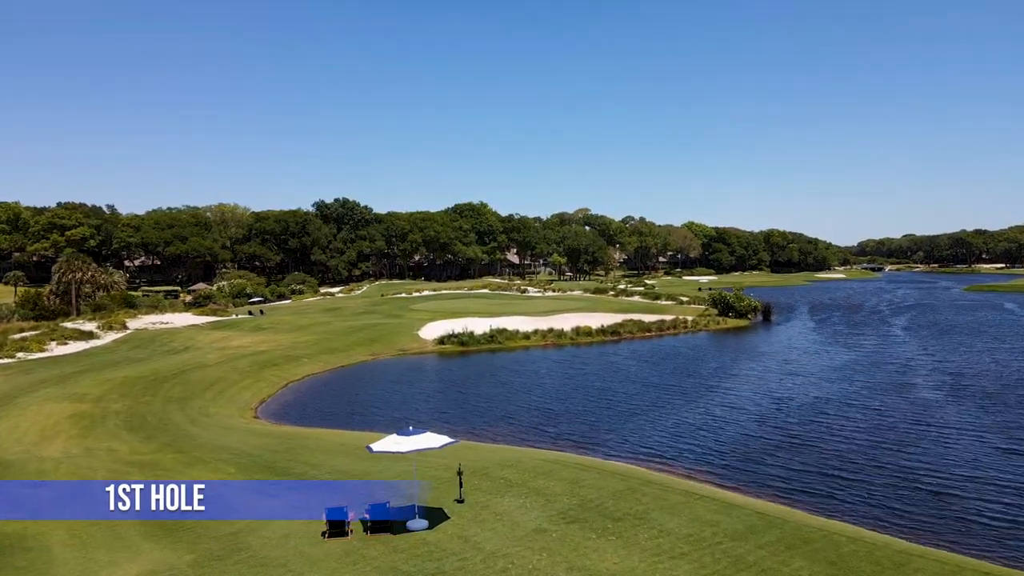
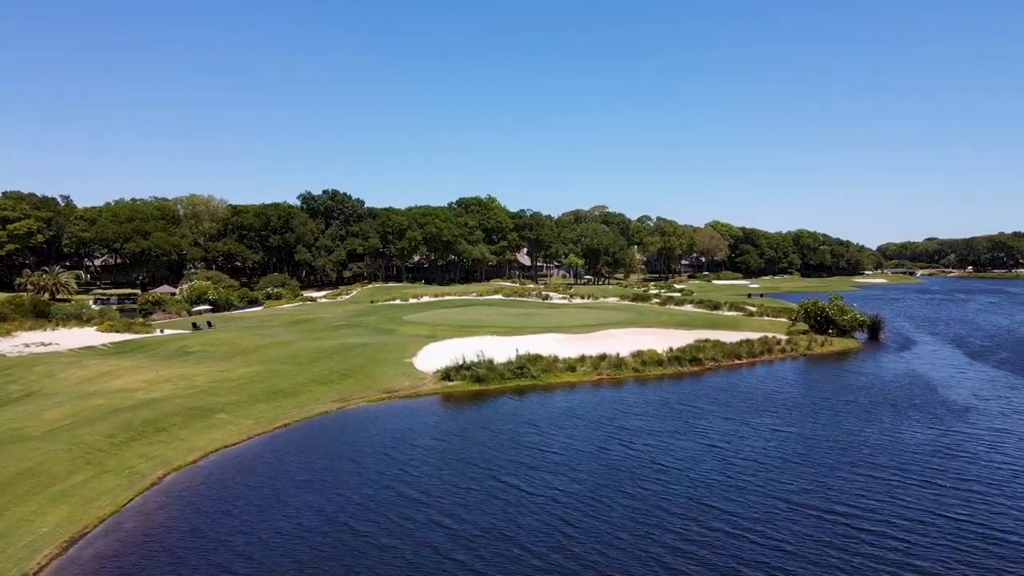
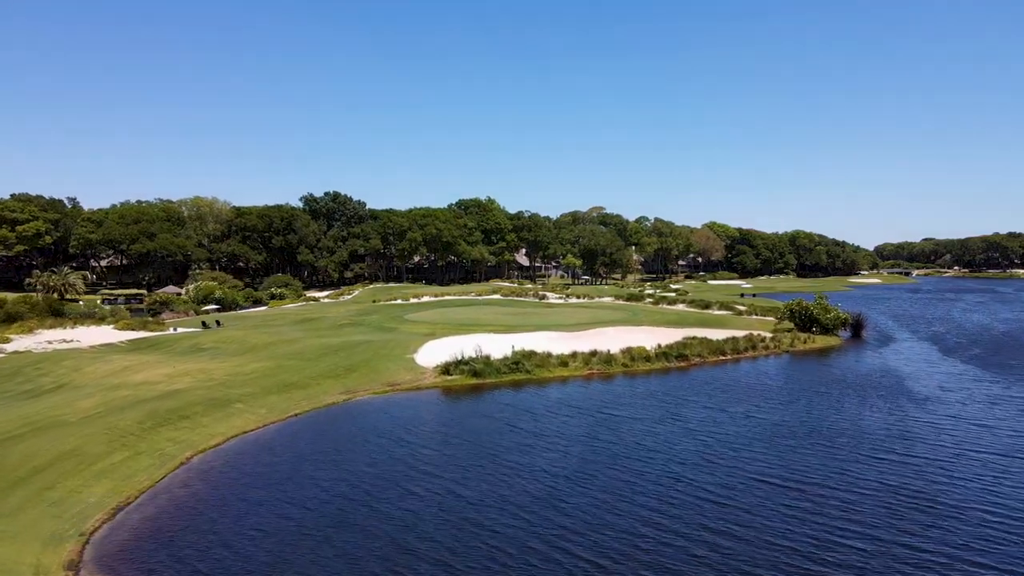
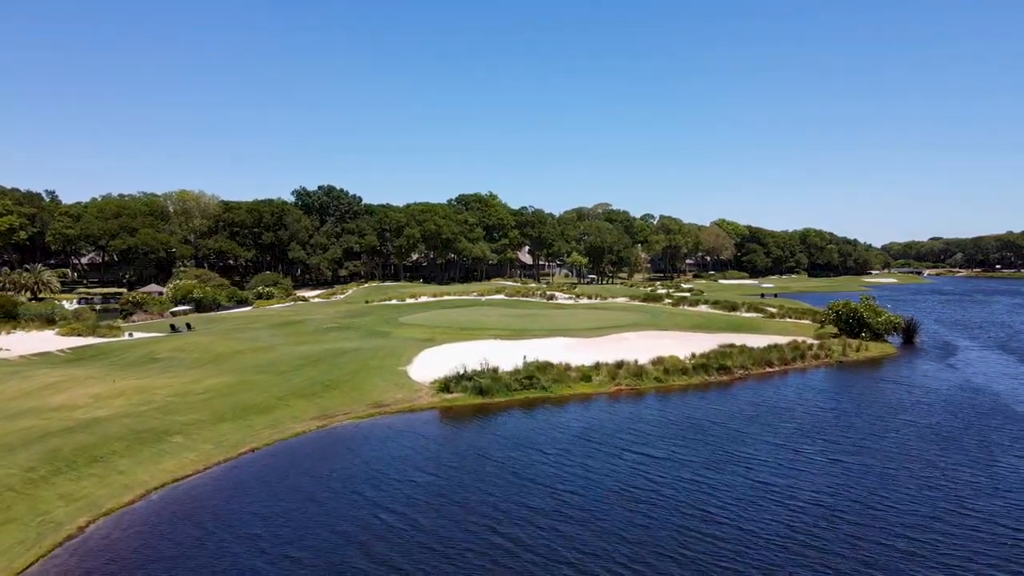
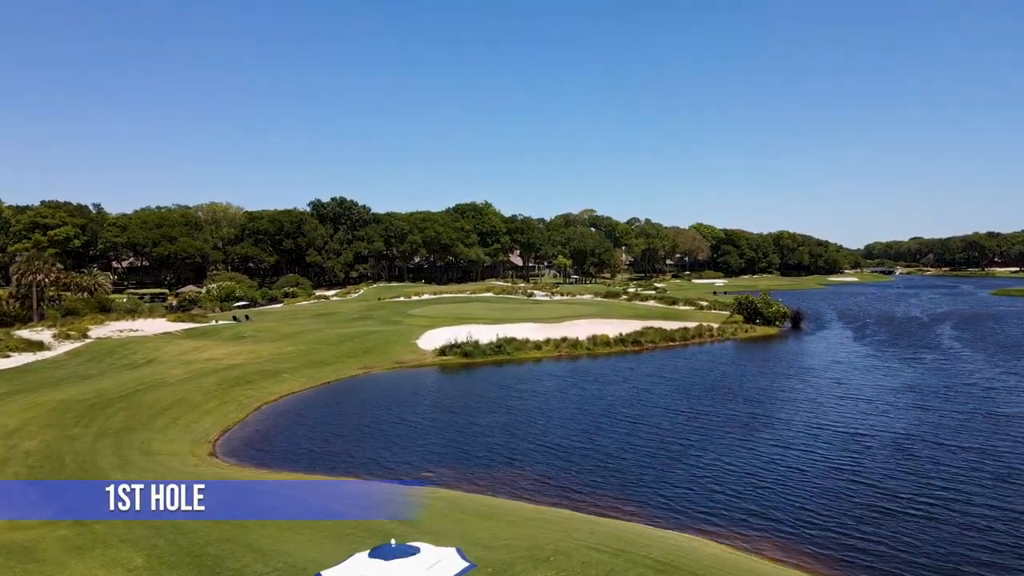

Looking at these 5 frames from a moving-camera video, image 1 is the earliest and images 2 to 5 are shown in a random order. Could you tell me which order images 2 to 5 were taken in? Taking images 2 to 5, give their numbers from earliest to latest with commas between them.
5, 3, 2, 4
